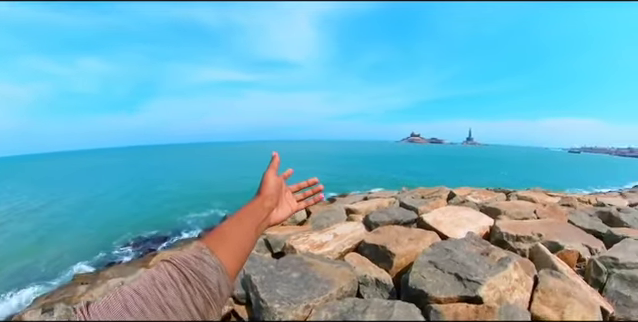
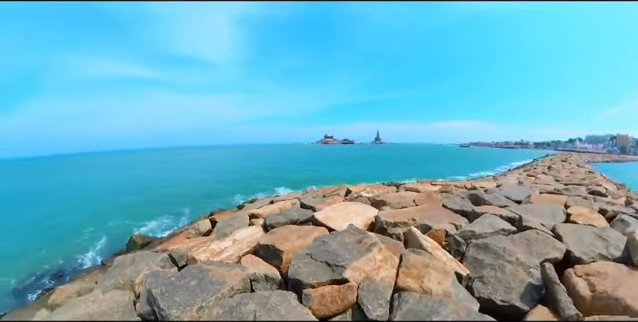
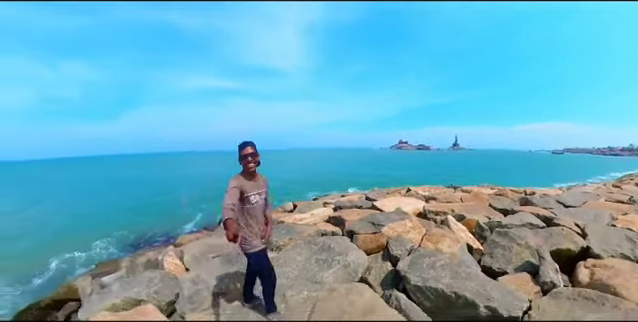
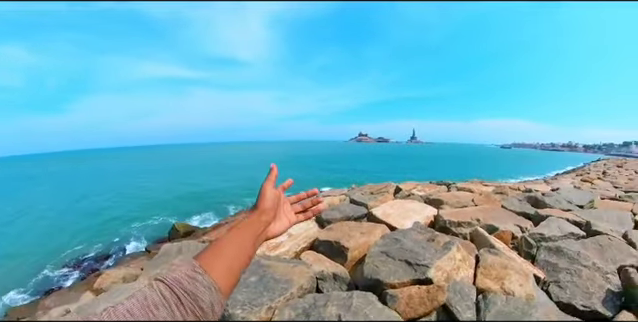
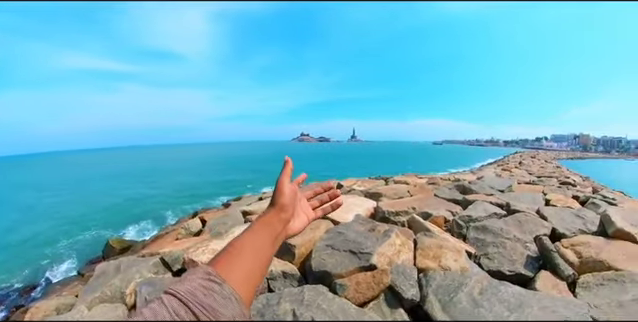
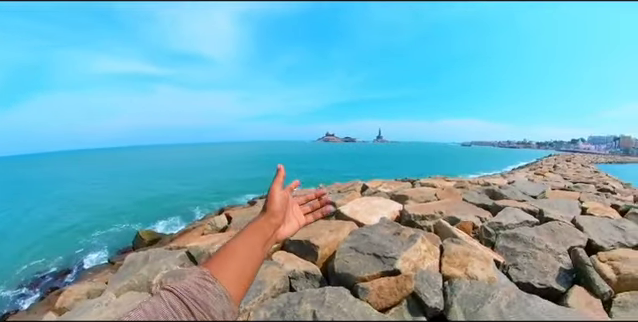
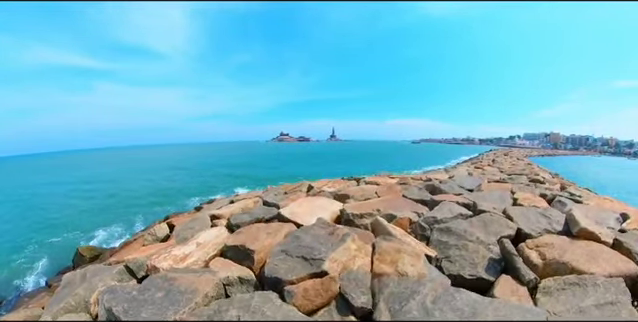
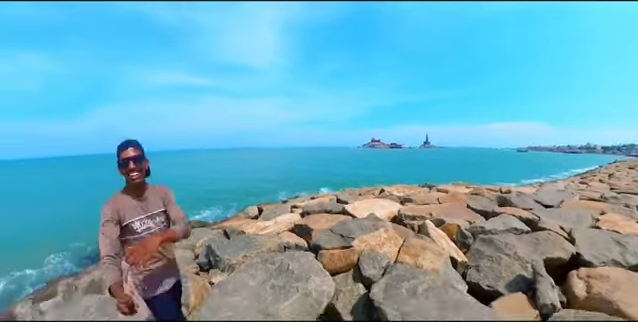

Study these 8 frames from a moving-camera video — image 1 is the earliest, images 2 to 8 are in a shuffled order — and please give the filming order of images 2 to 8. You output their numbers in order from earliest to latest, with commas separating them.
4, 6, 5, 7, 2, 8, 3
